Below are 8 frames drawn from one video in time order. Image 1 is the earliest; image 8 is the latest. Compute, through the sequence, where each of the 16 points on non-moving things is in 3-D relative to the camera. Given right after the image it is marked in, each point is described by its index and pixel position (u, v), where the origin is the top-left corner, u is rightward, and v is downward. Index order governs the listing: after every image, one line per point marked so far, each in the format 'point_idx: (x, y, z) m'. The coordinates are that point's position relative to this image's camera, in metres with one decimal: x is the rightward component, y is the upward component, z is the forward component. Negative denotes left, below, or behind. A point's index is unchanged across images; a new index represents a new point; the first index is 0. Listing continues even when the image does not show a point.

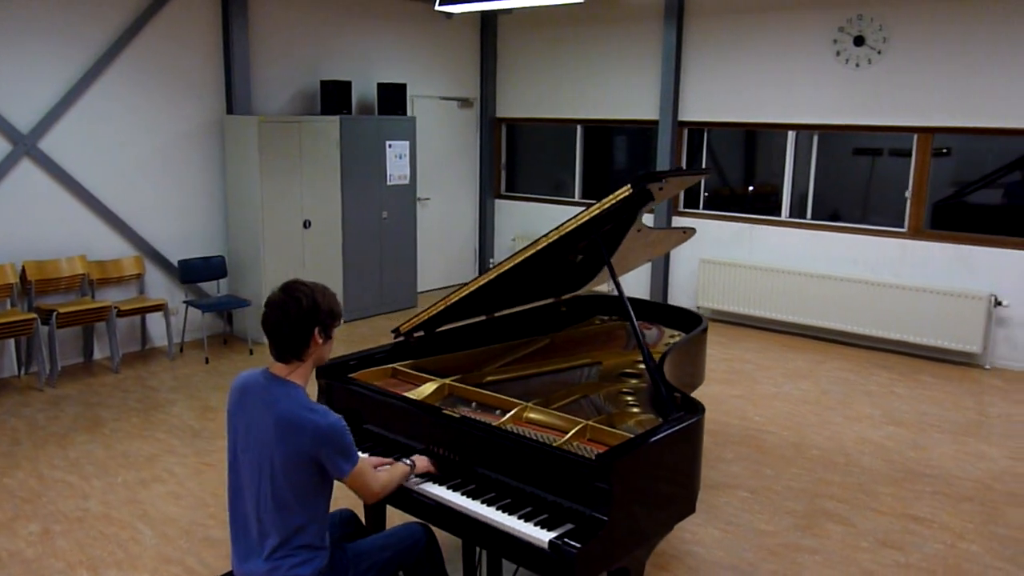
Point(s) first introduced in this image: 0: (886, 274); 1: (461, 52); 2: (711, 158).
0: (+2.8, +0.1, +6.7) m
1: (-0.5, +2.2, +8.4) m
2: (+1.7, +1.1, +7.7) m
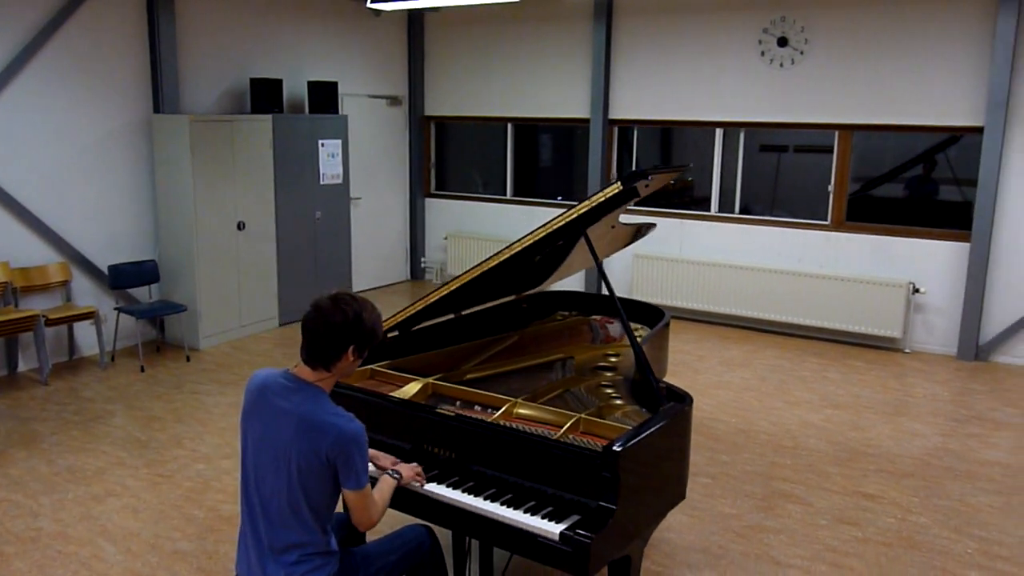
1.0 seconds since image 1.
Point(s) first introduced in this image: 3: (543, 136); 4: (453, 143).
0: (+2.3, +0.2, +7.0) m
1: (-1.1, +2.2, +8.3) m
2: (+1.1, +1.2, +7.8) m
3: (+0.2, +1.4, +8.4) m
4: (-0.6, +1.4, +8.8) m
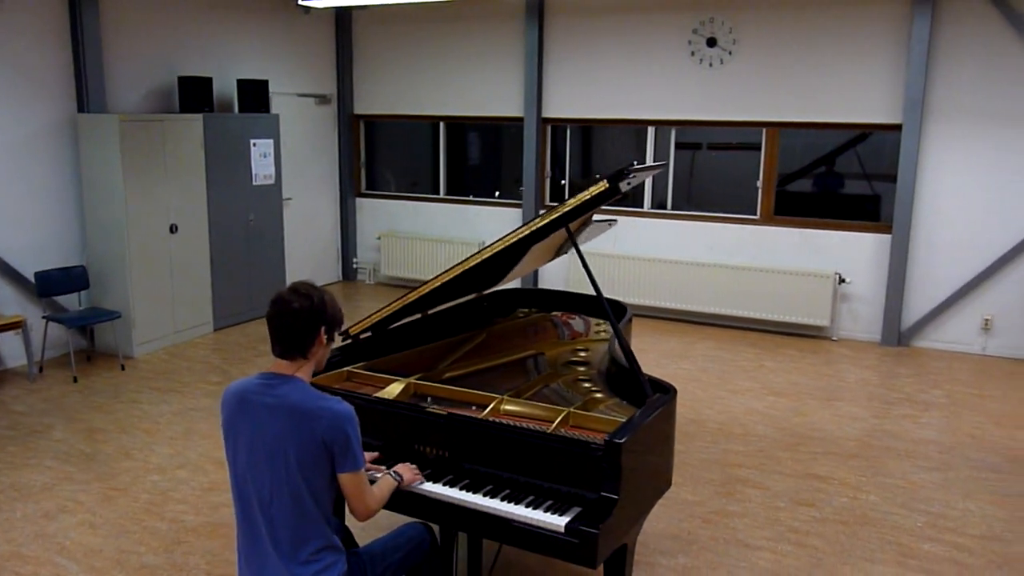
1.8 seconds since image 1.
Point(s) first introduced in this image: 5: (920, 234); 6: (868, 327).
0: (+1.8, +0.2, +7.2) m
1: (-1.8, +2.2, +8.2) m
2: (+0.5, +1.2, +7.9) m
3: (-0.4, +1.4, +8.4) m
4: (-1.3, +1.4, +8.8) m
5: (+3.0, +0.4, +6.6) m
6: (+2.7, -0.3, +6.9) m
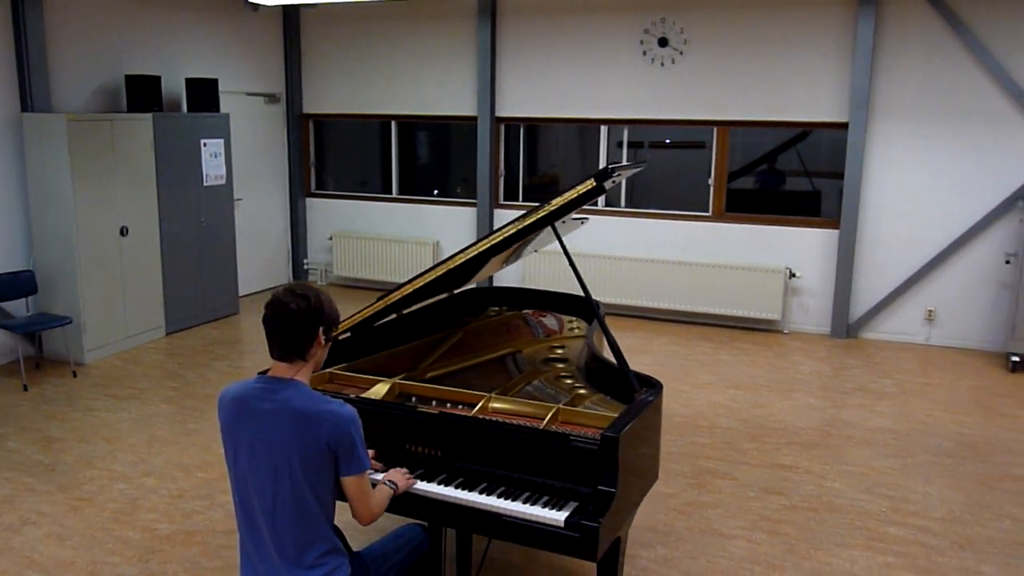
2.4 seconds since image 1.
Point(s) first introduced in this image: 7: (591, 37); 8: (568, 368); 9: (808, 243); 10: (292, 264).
0: (+1.5, +0.3, +7.4) m
1: (-2.2, +2.2, +8.1) m
2: (+0.1, +1.2, +8.0) m
3: (-0.9, +1.4, +8.4) m
4: (-1.7, +1.4, +8.7) m
5: (+2.7, +0.4, +6.8) m
6: (+2.4, -0.2, +7.1) m
7: (+0.6, +2.1, +7.4) m
8: (+0.2, -0.3, +3.7) m
9: (+2.3, +0.4, +7.0) m
10: (-2.1, +0.2, +8.8) m
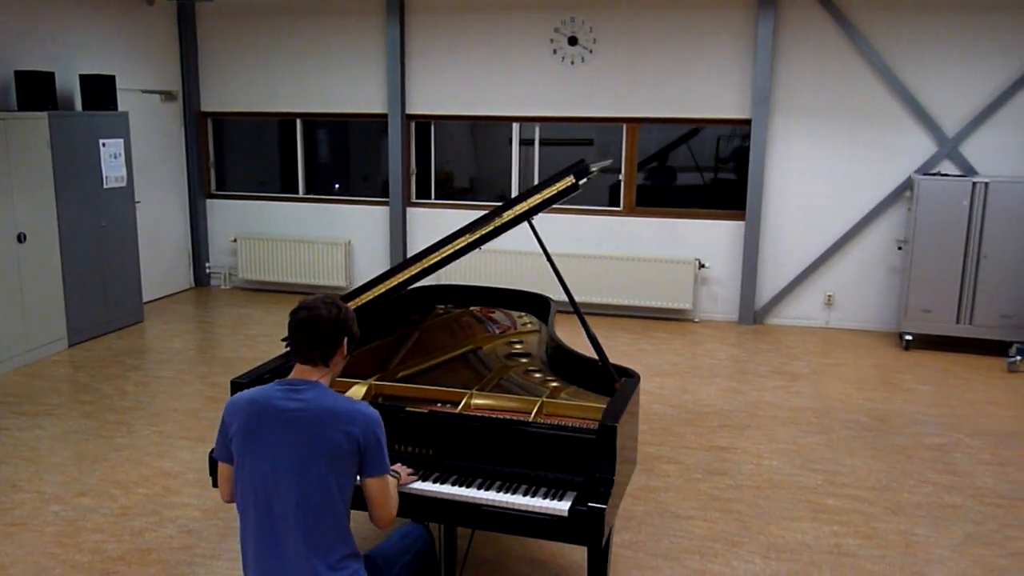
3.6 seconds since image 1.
0: (+0.8, +0.3, +7.6) m
1: (-3.0, +2.1, +7.7) m
2: (-0.7, +1.2, +8.0) m
3: (-1.7, +1.4, +8.2) m
4: (-2.6, +1.4, +8.4) m
5: (+2.0, +0.5, +7.2) m
6: (+1.7, -0.2, +7.4) m
7: (-0.1, +2.1, +7.5) m
8: (+0.1, -0.3, +3.8) m
9: (+1.6, +0.4, +7.3) m
10: (-3.0, +0.2, +8.4) m
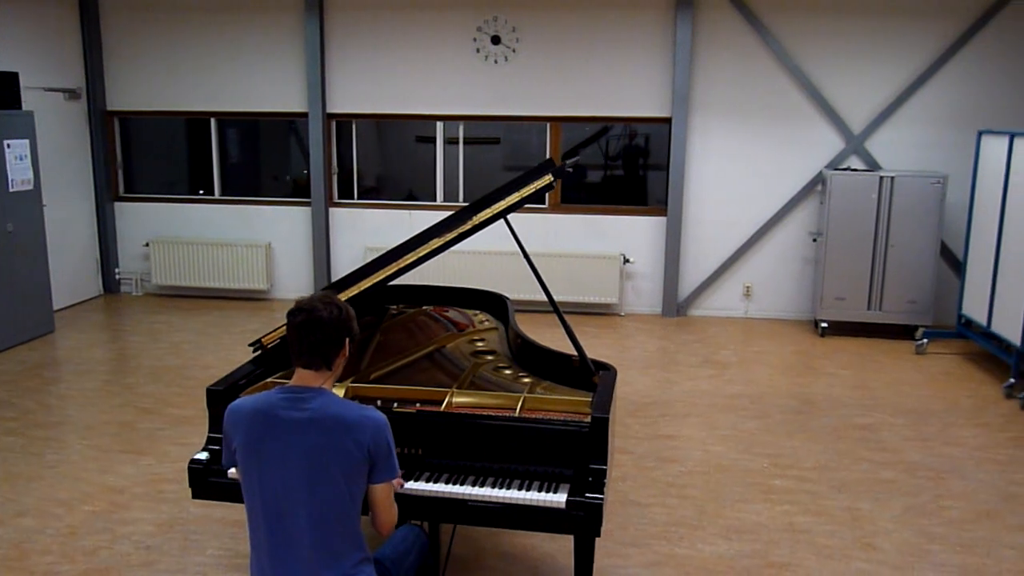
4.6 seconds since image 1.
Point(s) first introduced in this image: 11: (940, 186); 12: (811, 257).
0: (+0.2, +0.4, +7.7) m
1: (-3.7, +2.0, +7.4) m
2: (-1.3, +1.2, +7.9) m
3: (-2.4, +1.4, +8.0) m
4: (-3.3, +1.3, +8.1) m
5: (+1.4, +0.6, +7.4) m
6: (+1.2, -0.1, +7.6) m
7: (-0.7, +2.1, +7.5) m
8: (-0.1, -0.3, +3.8) m
9: (+1.0, +0.5, +7.5) m
10: (-3.7, +0.1, +8.1) m
11: (+3.1, +0.7, +6.6) m
12: (+2.4, +0.3, +7.3) m
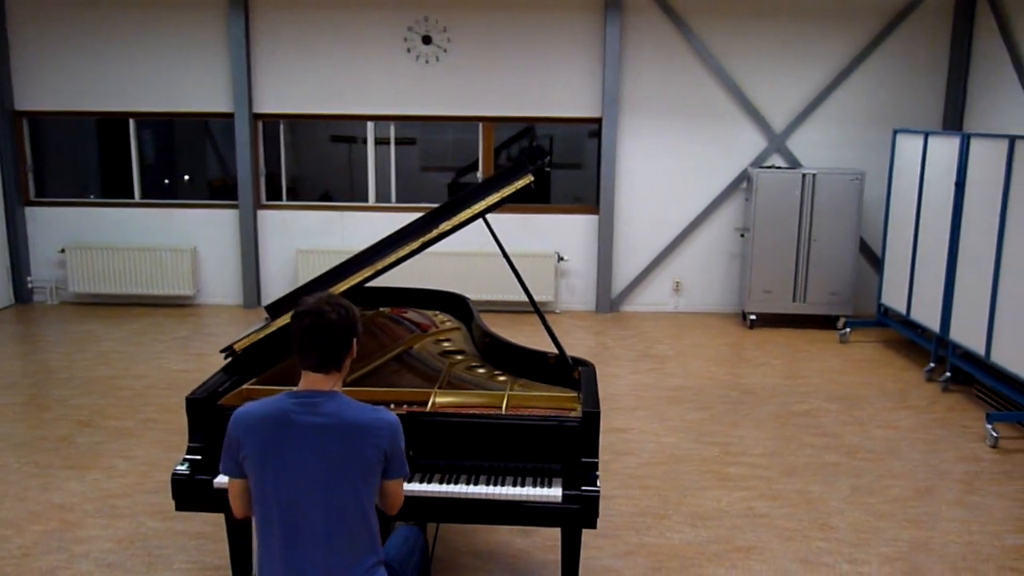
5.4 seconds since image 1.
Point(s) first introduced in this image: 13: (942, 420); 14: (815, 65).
0: (-0.4, +0.4, +7.7) m
1: (-4.2, +2.0, +7.0) m
2: (-1.9, +1.2, +7.7) m
3: (-3.0, +1.3, +7.7) m
4: (-3.9, +1.3, +7.7) m
5: (+0.9, +0.6, +7.6) m
6: (+0.6, -0.1, +7.7) m
7: (-1.3, +2.1, +7.4) m
8: (-0.2, -0.3, +3.8) m
9: (+0.5, +0.5, +7.6) m
10: (-4.3, 0.0, +7.6) m
11: (+2.7, +0.8, +6.9) m
12: (+1.9, +0.3, +7.5) m
13: (+2.5, -0.8, +5.2) m
14: (+2.4, +1.8, +7.2) m
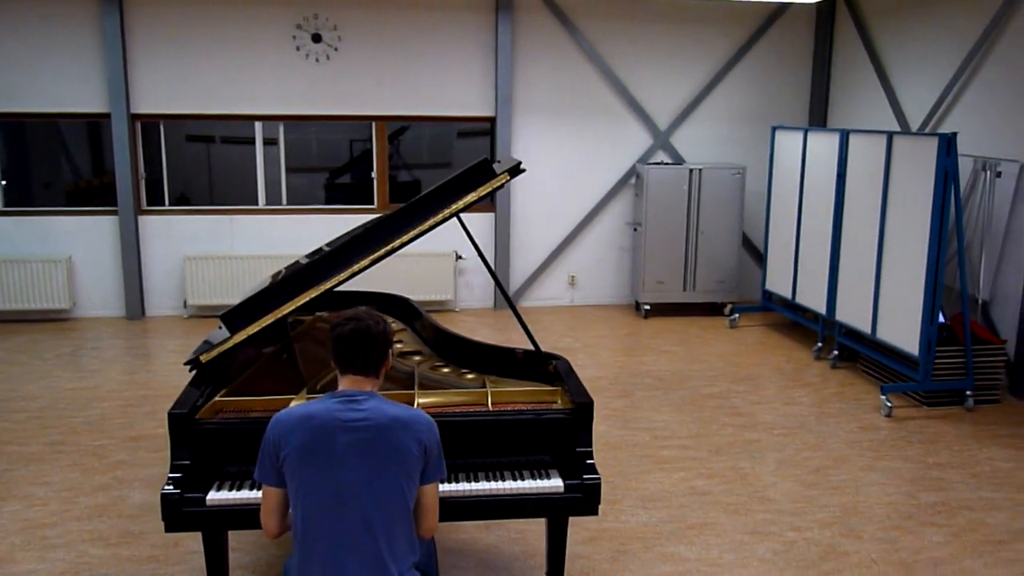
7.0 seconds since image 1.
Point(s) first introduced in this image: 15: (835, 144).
0: (-1.3, +0.4, +7.6) m
1: (-5.0, +1.8, +6.2) m
2: (-2.8, +1.1, +7.4) m
3: (-3.9, +1.2, +7.1) m
4: (-4.8, +1.1, +7.0) m
5: (0.0, +0.7, +7.7) m
6: (-0.3, -0.1, +7.8) m
7: (-2.2, +2.0, +7.1) m
8: (-0.4, -0.3, +3.8) m
9: (-0.4, +0.5, +7.7) m
10: (-5.0, -0.1, +6.9) m
11: (+1.9, +0.9, +7.3) m
12: (+1.0, +0.4, +7.8) m
13: (+2.0, -0.7, +5.7) m
14: (+1.5, +1.9, +7.6) m
15: (+2.2, +1.0, +6.1) m
